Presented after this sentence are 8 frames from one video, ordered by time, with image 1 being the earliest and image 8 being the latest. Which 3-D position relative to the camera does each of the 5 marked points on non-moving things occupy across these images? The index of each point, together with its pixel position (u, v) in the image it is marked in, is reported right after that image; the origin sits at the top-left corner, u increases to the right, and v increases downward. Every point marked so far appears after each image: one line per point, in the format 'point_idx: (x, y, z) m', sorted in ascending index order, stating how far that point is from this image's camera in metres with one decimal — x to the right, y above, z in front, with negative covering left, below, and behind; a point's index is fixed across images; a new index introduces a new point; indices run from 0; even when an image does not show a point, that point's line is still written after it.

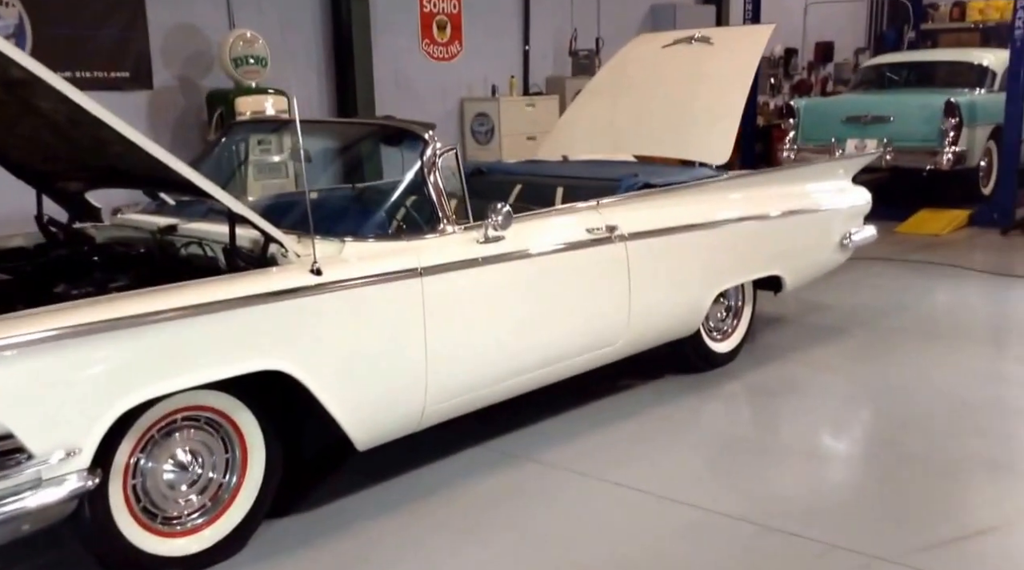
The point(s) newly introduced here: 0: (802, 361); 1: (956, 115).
0: (+1.4, -0.4, +4.2) m
1: (+3.8, +1.4, +7.5) m
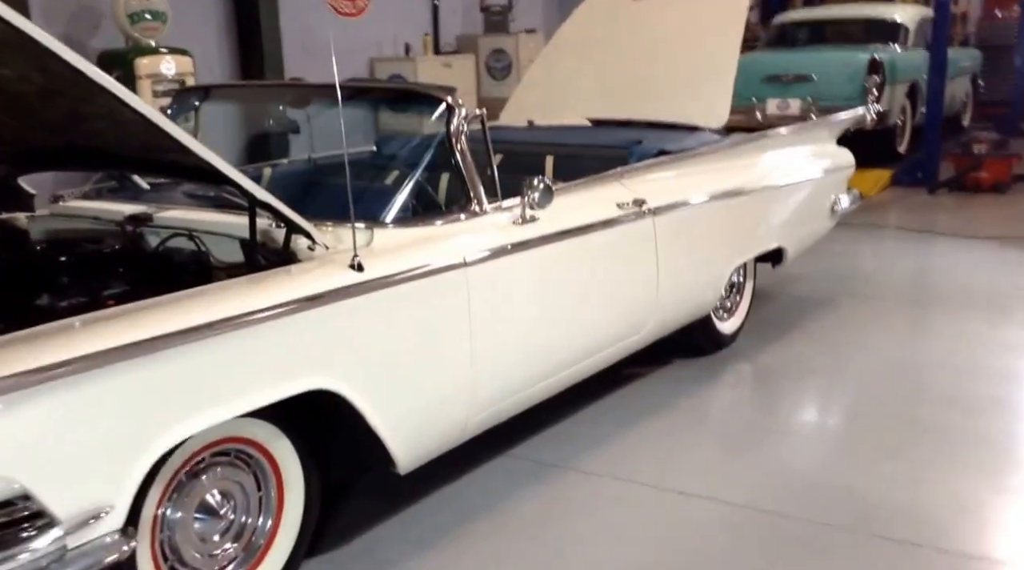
0: (+1.3, -0.2, +4.1) m
1: (+3.1, +1.8, +7.6) m
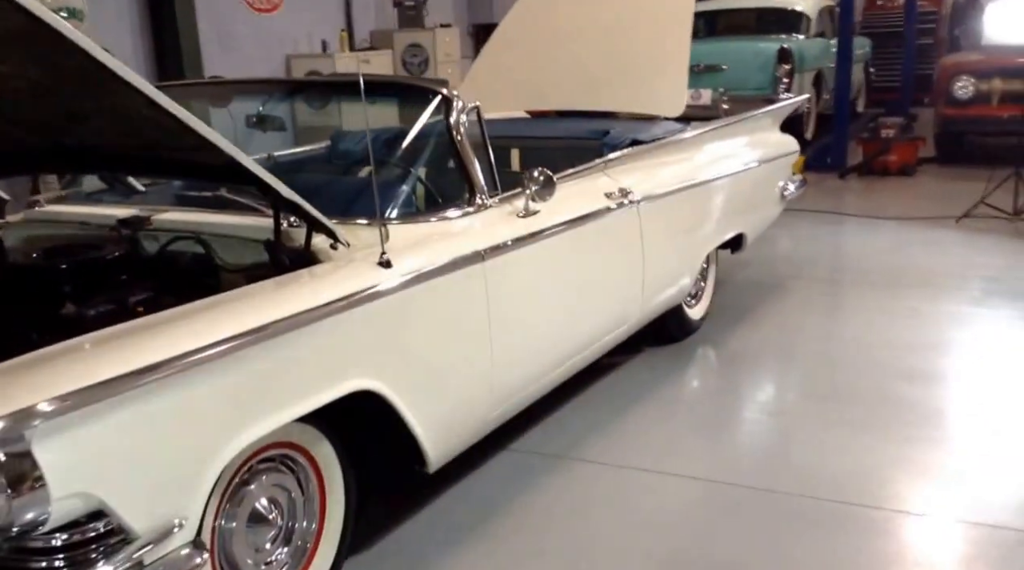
0: (+1.1, -0.2, +4.3) m
1: (+2.4, +2.0, +7.9) m
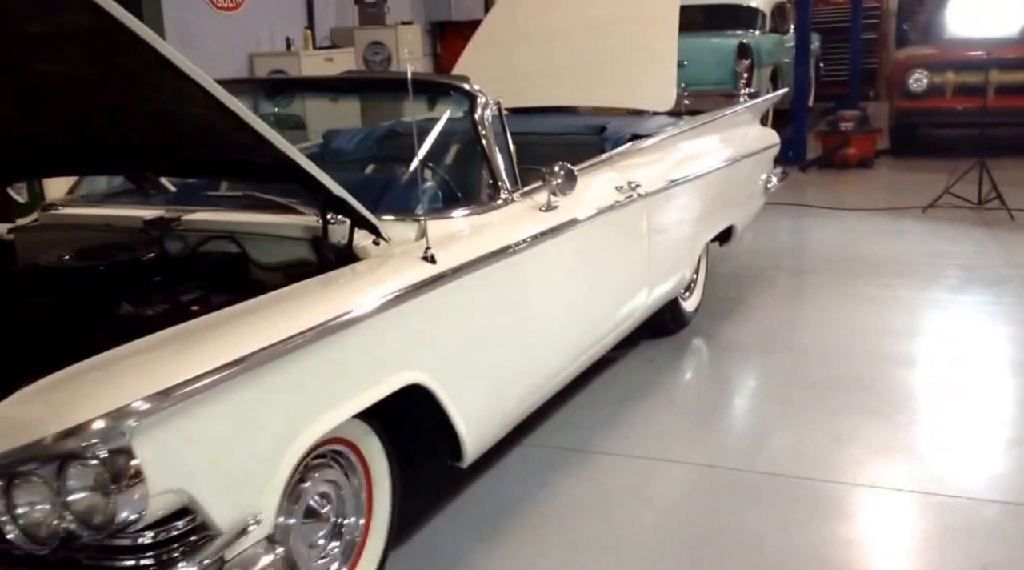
0: (+1.1, -0.1, +4.4) m
1: (+2.1, +2.1, +8.1) m
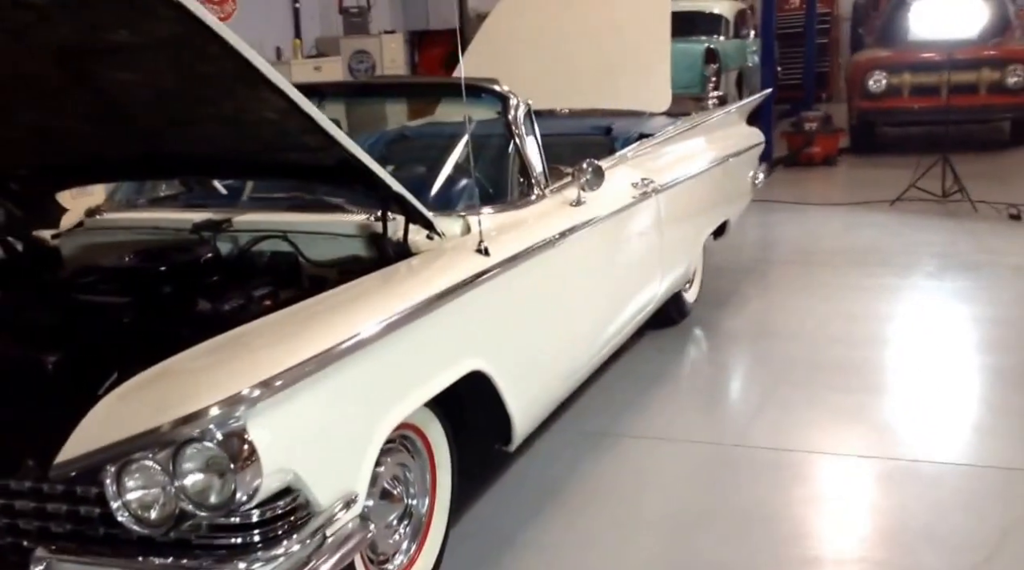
0: (+1.1, -0.1, +4.6) m
1: (+1.9, +2.1, +8.3) m
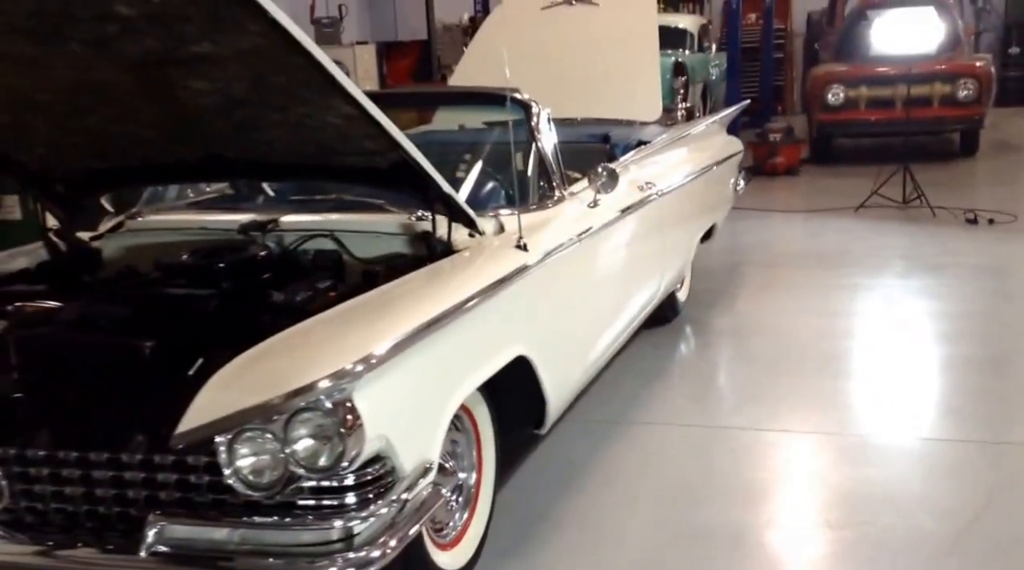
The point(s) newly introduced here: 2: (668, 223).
0: (+1.0, -0.1, +4.8) m
1: (+1.7, +2.0, +8.6) m
2: (+0.7, +0.3, +3.8) m
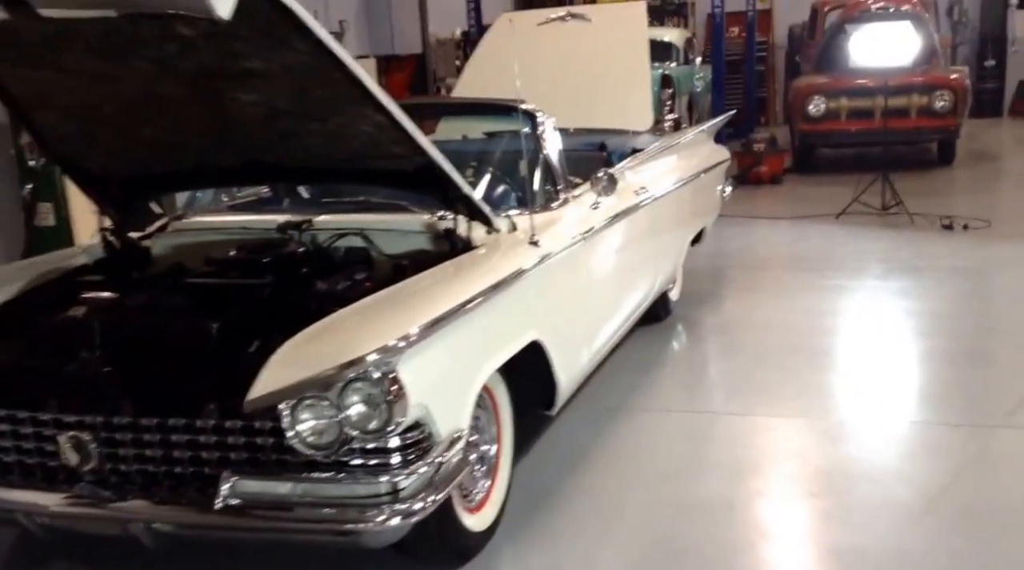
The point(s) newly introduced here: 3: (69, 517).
0: (+1.0, -0.1, +5.1) m
1: (+1.6, +2.0, +8.9) m
2: (+0.7, +0.3, +4.1) m
3: (-0.9, -0.5, +1.9) m
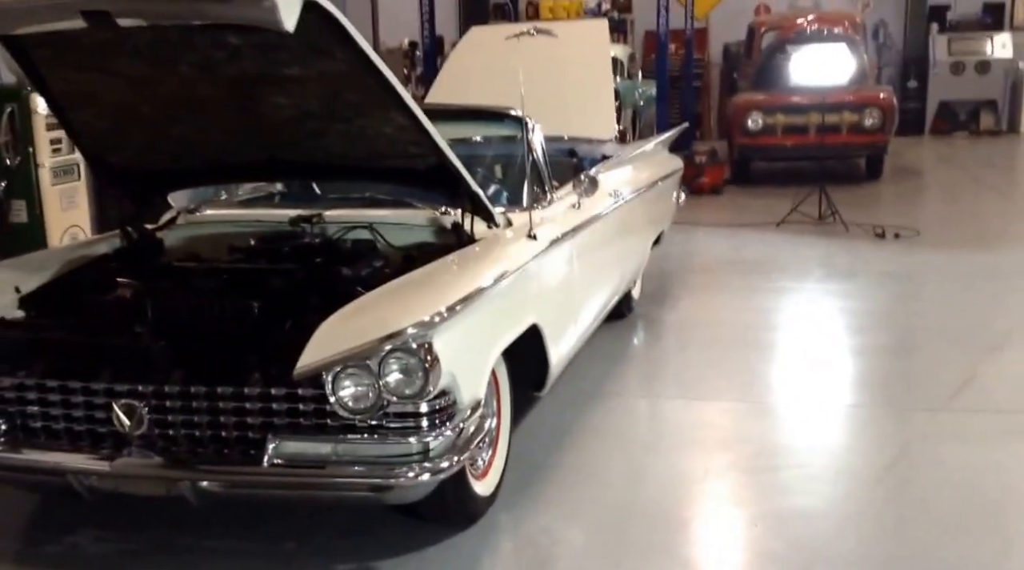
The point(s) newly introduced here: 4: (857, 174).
0: (+0.9, -0.1, +5.4) m
1: (+1.1, +1.9, +9.2) m
2: (+0.6, +0.3, +4.4) m
3: (-0.9, -0.4, +2.0) m
4: (+4.1, +1.3, +10.5) m
